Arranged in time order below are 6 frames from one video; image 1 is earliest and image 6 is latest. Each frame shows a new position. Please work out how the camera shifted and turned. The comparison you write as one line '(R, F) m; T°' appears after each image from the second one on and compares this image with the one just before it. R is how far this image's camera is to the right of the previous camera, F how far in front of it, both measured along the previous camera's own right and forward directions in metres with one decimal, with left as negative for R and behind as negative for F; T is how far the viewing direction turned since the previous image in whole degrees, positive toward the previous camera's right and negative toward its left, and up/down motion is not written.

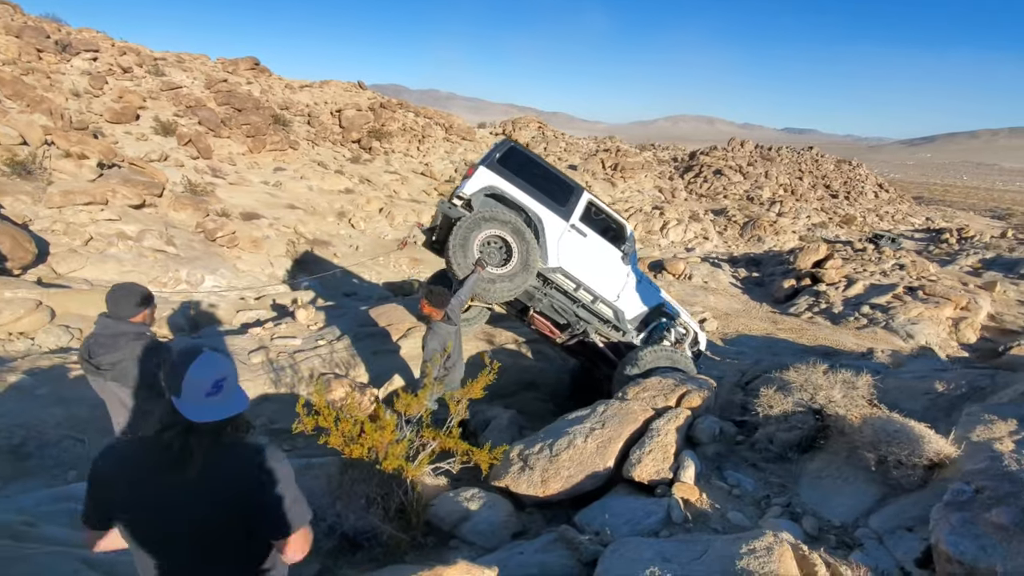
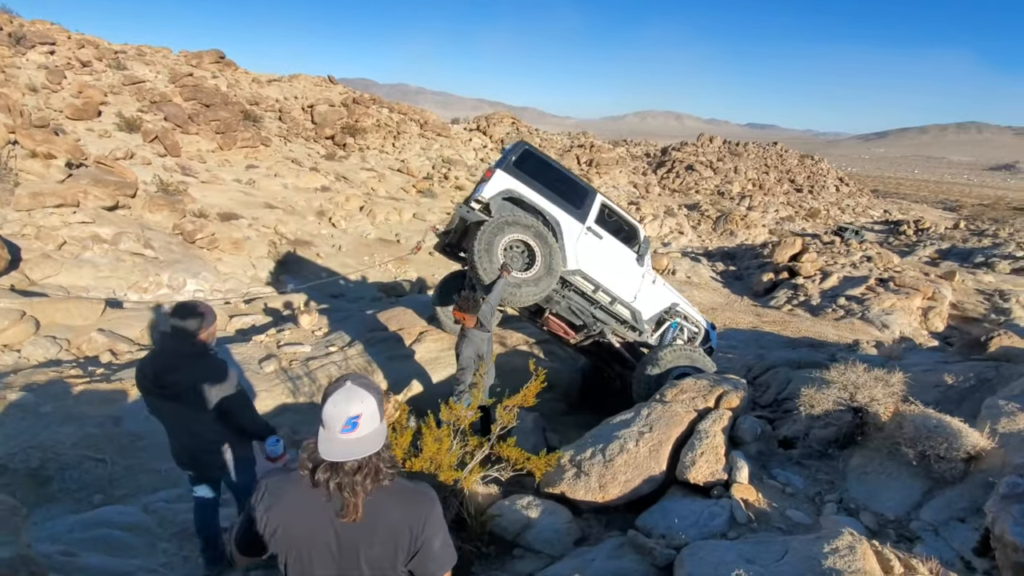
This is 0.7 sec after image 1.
(-0.7, 0.0) m; +3°
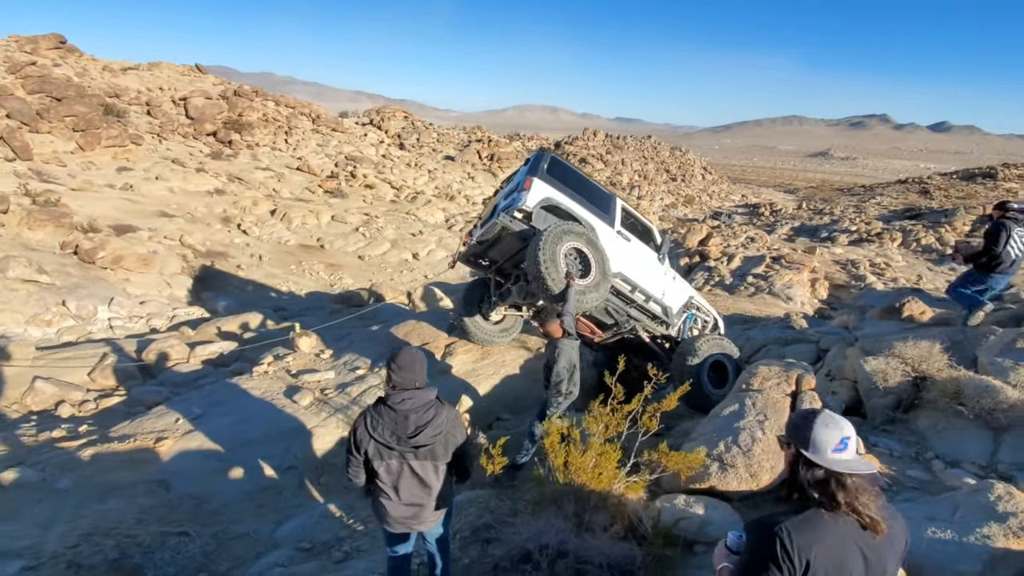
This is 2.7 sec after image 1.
(-2.1, +0.2) m; +13°
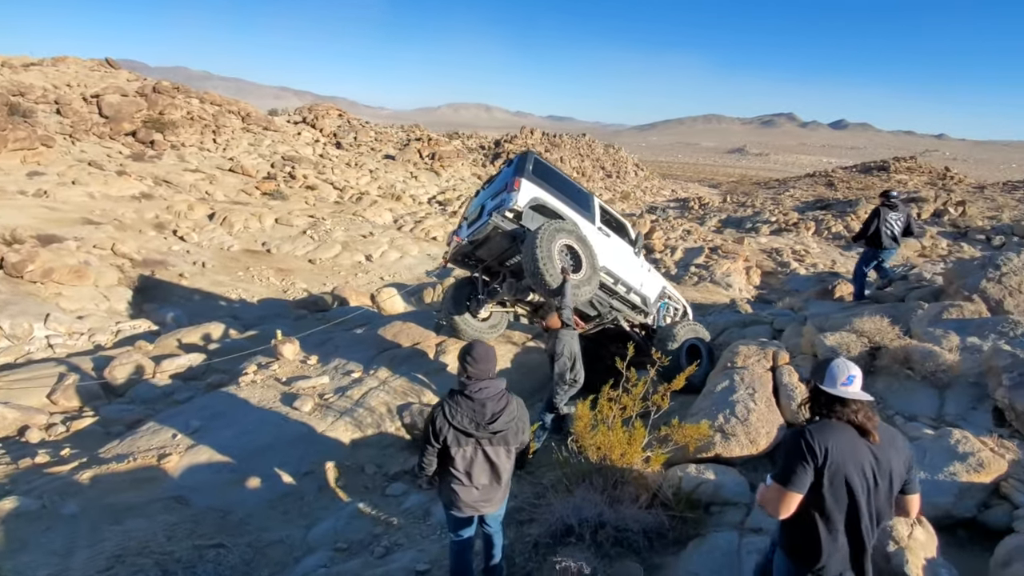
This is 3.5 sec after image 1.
(-0.8, -0.2) m; +7°
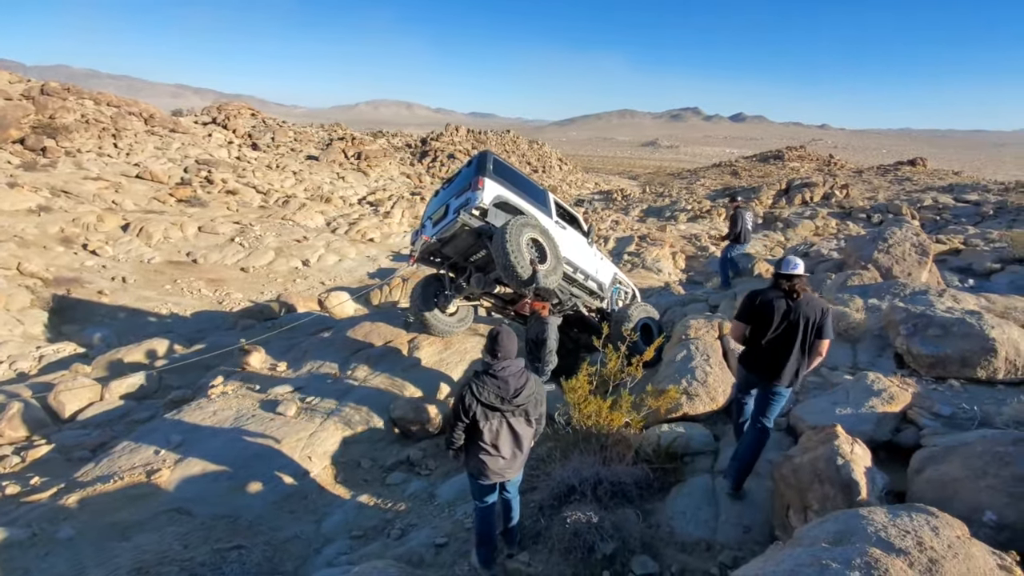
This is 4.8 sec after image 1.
(-0.6, -0.4) m; +8°
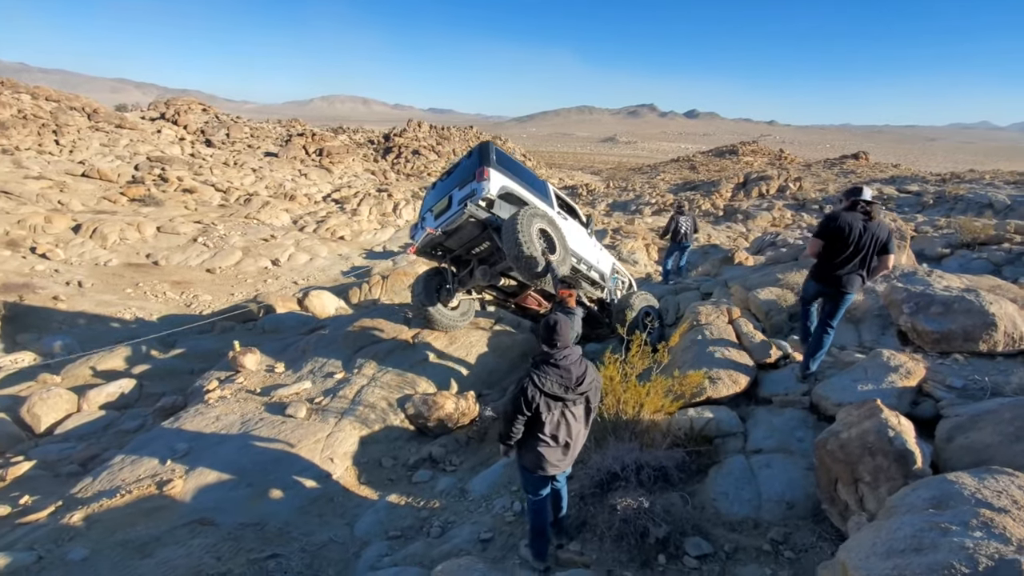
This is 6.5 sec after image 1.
(-0.7, +0.1) m; +4°
